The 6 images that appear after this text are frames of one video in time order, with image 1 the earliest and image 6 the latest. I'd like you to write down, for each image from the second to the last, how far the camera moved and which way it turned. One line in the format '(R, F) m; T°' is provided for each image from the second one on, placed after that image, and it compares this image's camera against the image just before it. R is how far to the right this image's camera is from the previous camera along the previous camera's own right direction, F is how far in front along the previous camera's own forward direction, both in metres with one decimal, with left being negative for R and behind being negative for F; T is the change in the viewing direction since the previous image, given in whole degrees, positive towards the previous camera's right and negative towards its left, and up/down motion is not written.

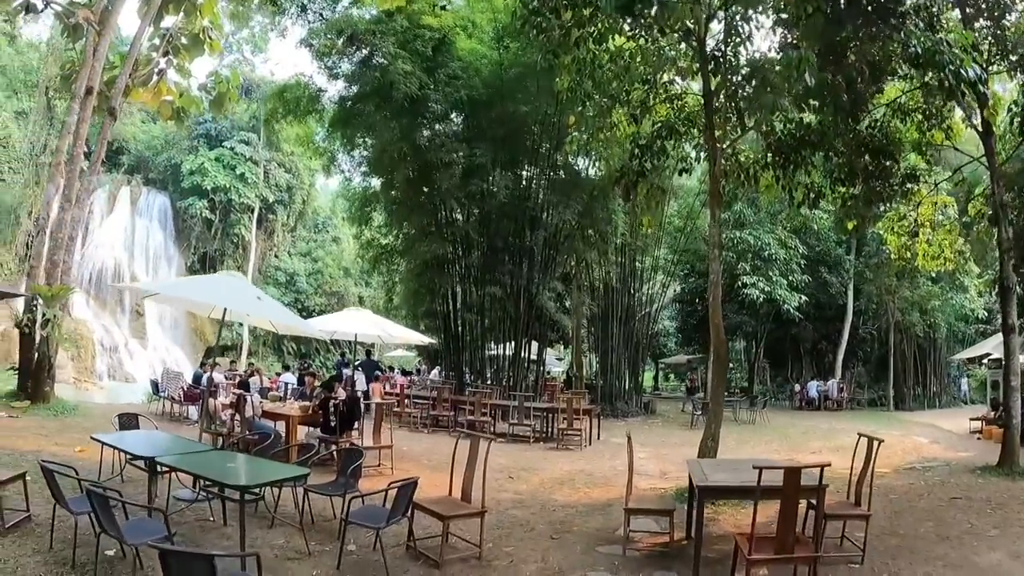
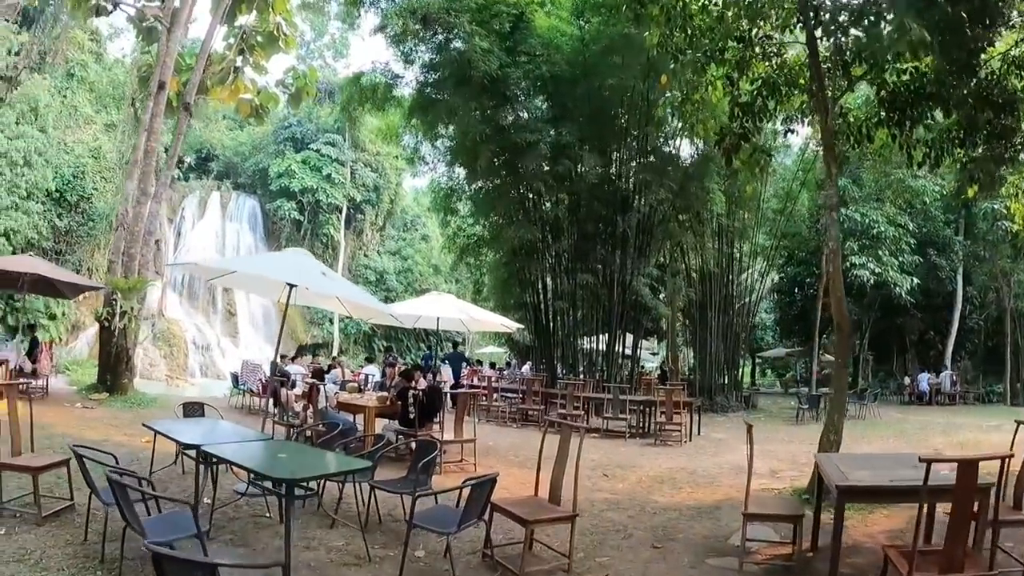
(0.0, +0.6) m; -4°
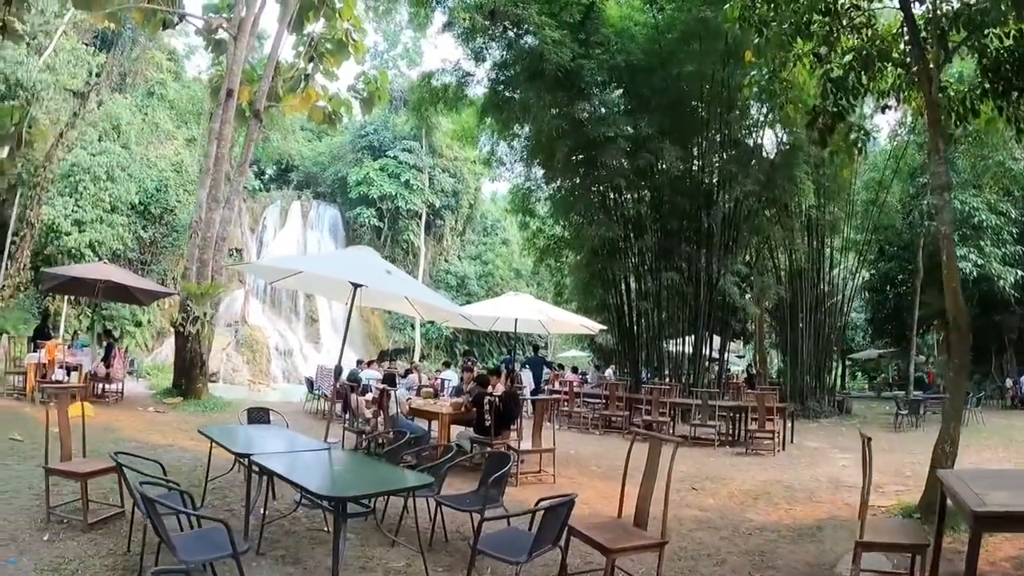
(0.0, +0.4) m; -4°
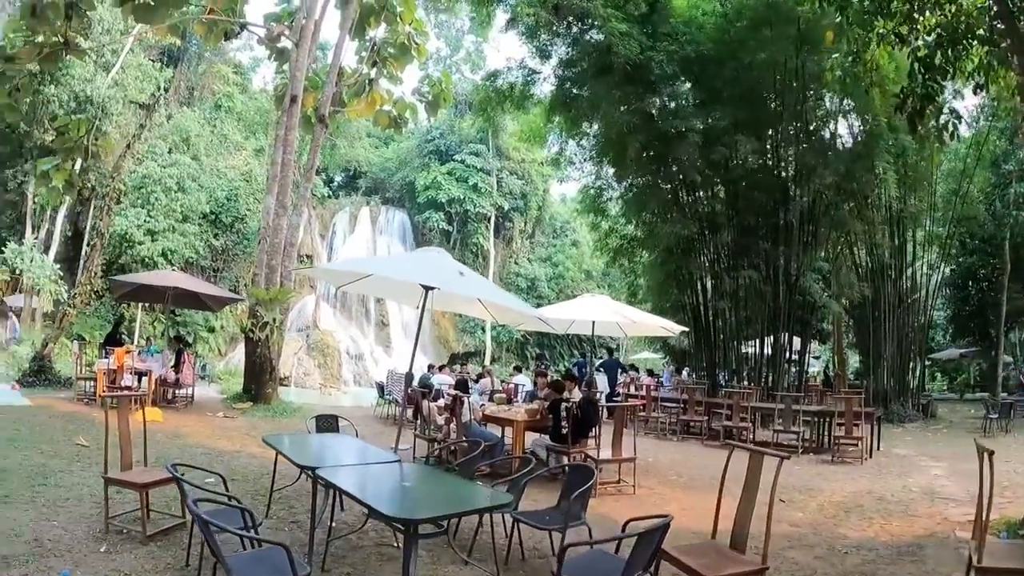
(0.0, +0.3) m; -3°
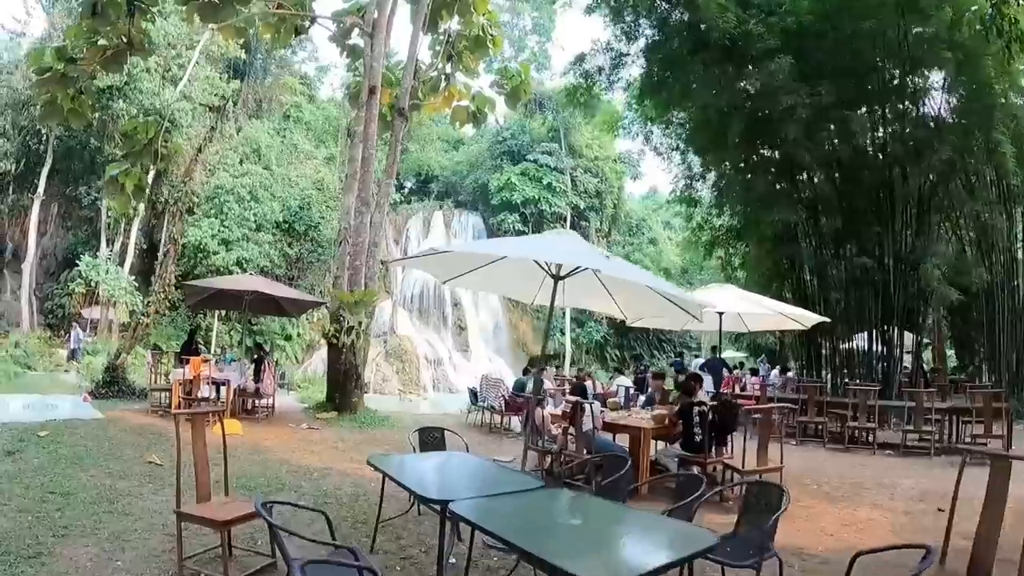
(-0.2, +0.6) m; -3°
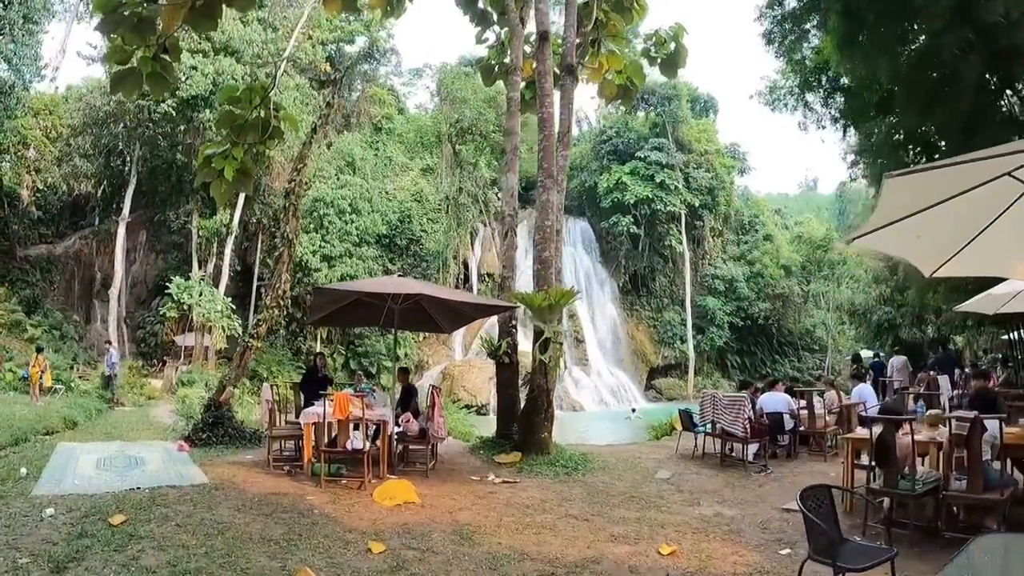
(-0.7, +1.9) m; -4°
